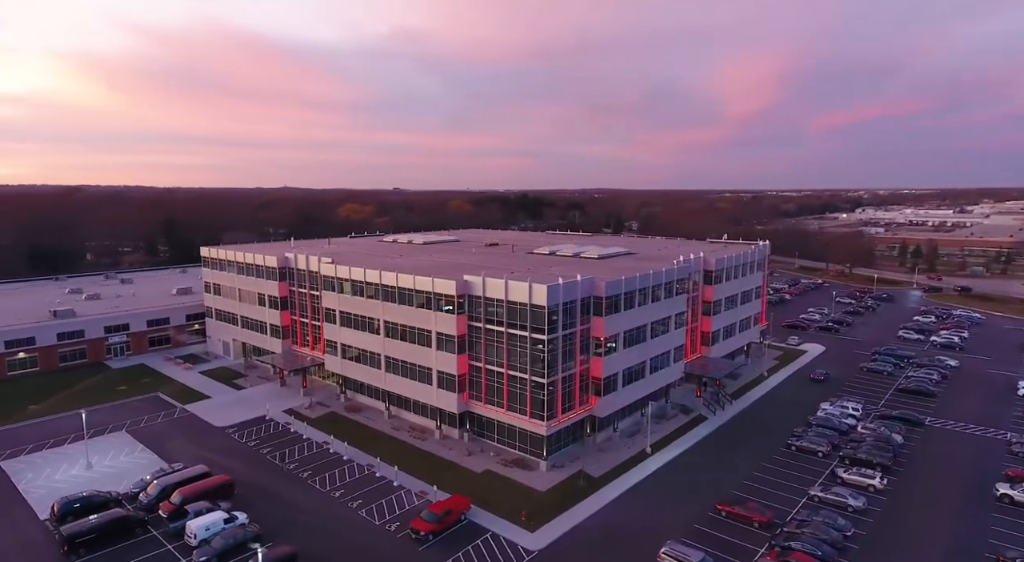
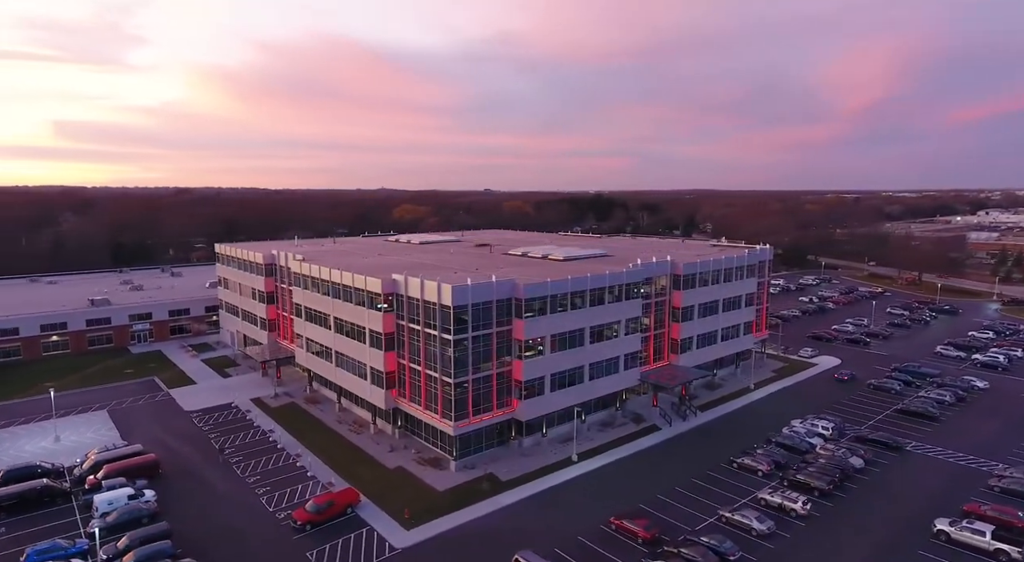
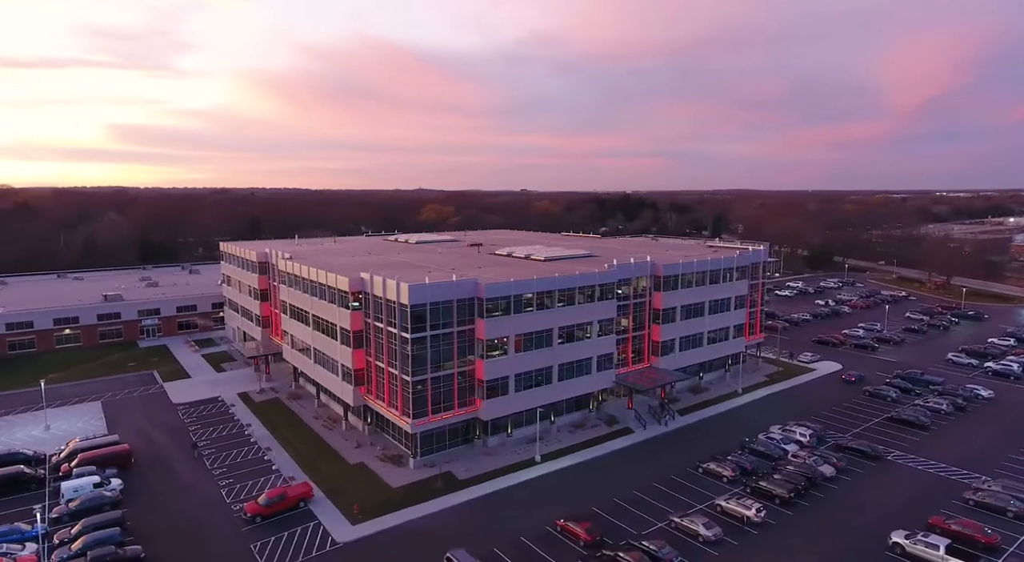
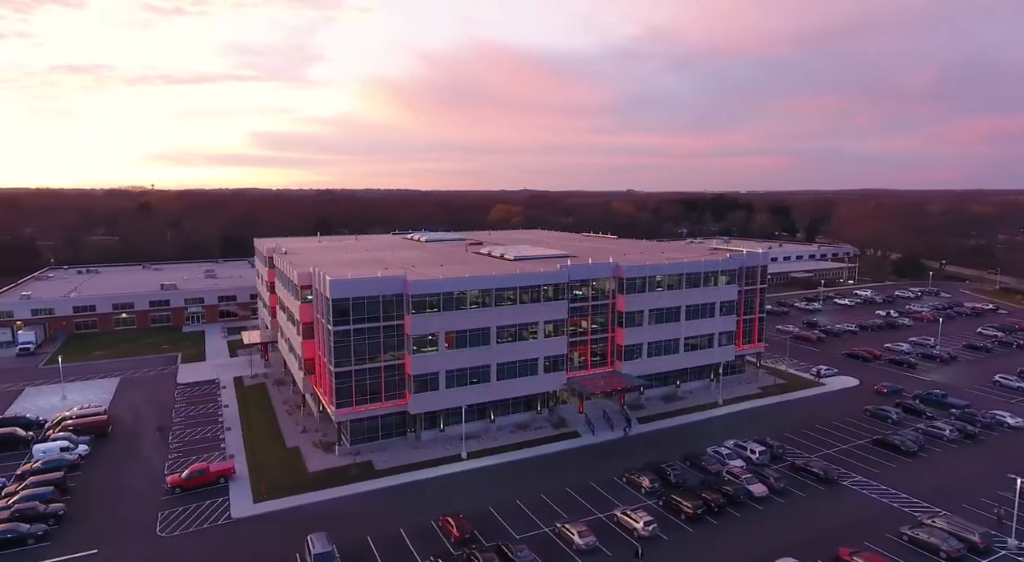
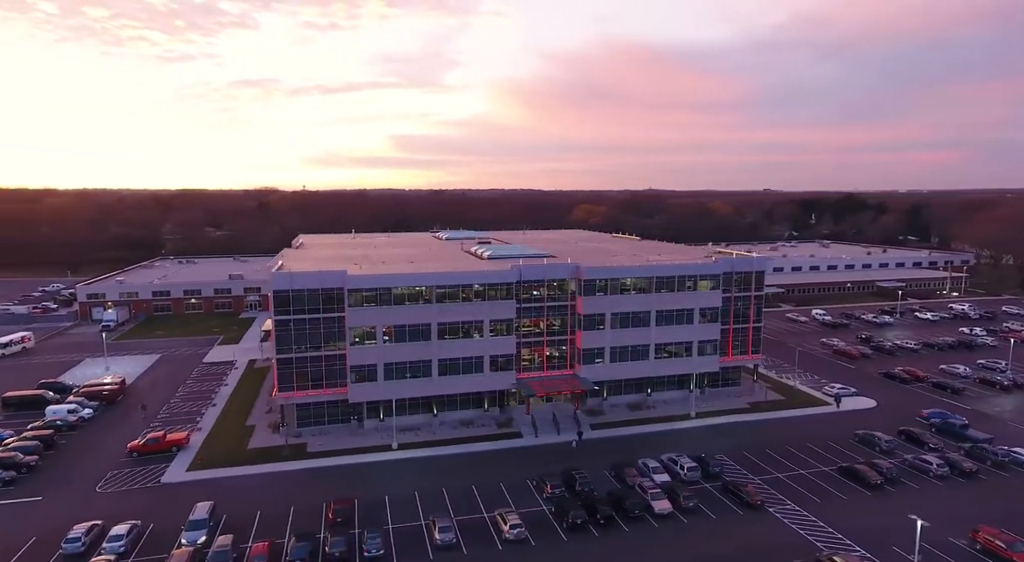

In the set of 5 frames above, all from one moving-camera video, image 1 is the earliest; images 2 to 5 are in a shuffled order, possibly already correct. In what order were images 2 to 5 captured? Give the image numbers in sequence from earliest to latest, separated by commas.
2, 3, 4, 5
